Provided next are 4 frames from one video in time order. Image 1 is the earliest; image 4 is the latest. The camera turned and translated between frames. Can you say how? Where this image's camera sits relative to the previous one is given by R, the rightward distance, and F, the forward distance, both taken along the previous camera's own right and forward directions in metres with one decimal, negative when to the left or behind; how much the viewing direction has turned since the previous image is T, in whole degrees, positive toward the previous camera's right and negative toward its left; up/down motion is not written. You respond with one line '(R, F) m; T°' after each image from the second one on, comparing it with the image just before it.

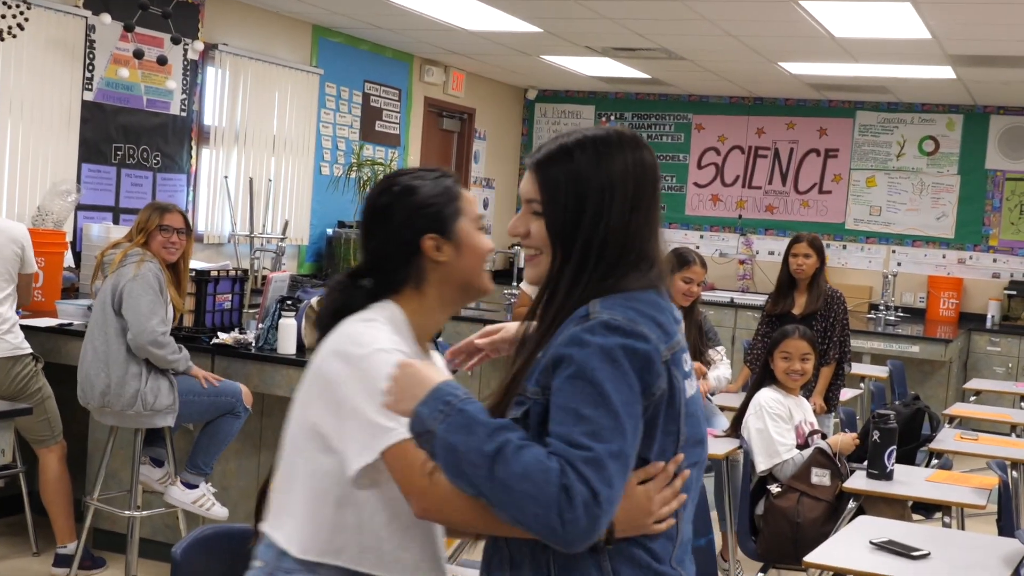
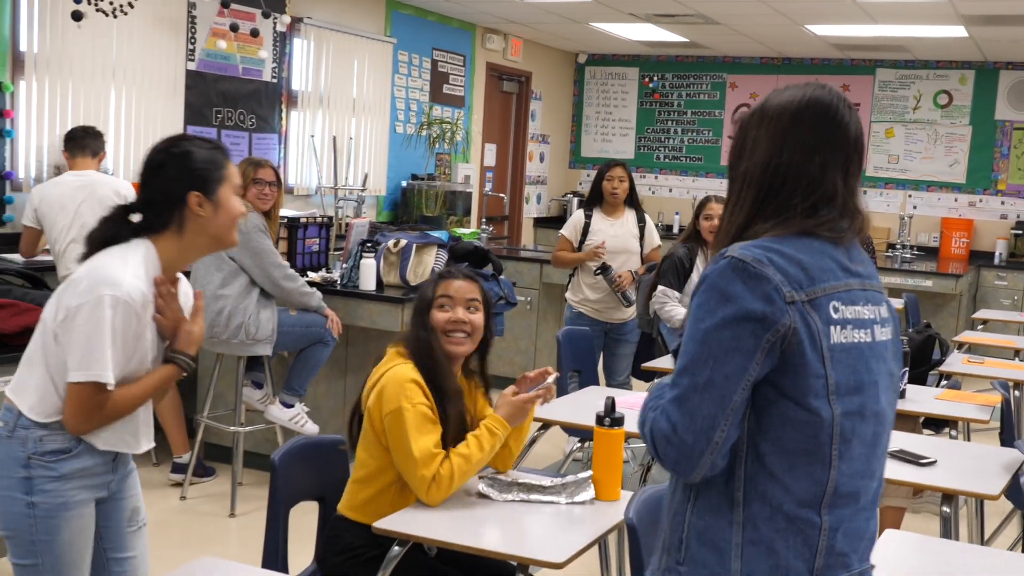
(-0.1, -0.4) m; -2°
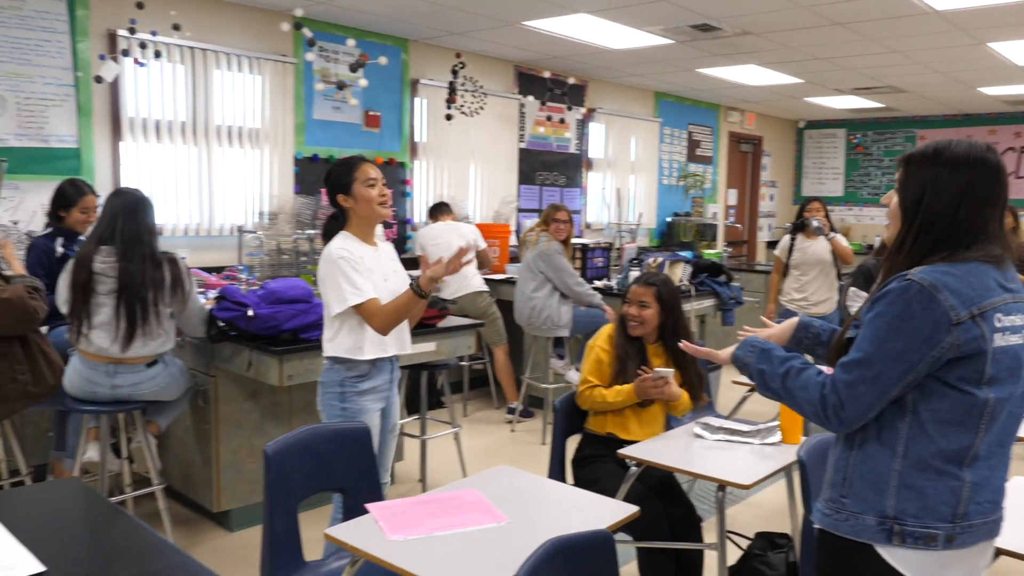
(-0.1, -1.6) m; -16°
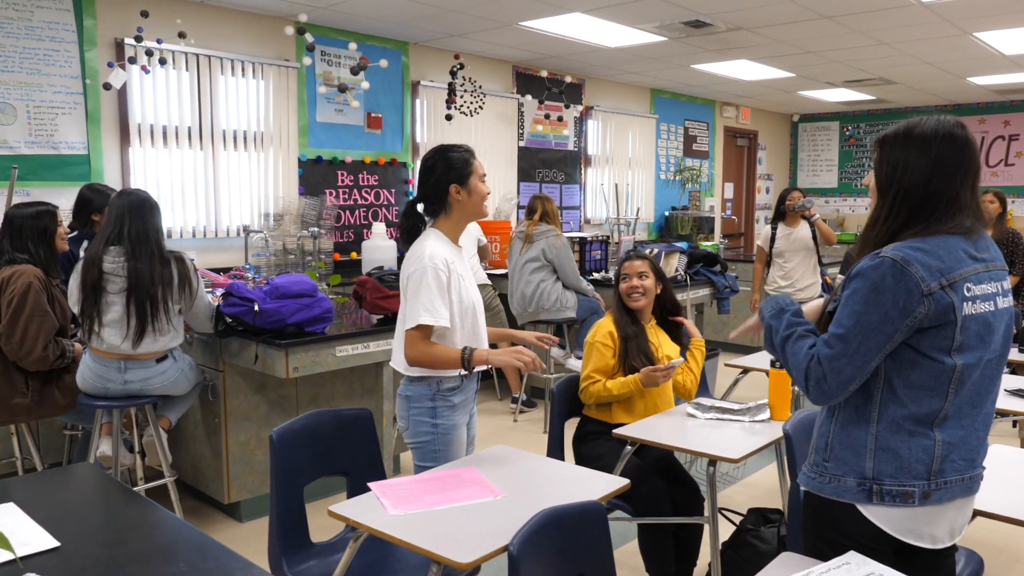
(0.0, -0.1) m; 0°
